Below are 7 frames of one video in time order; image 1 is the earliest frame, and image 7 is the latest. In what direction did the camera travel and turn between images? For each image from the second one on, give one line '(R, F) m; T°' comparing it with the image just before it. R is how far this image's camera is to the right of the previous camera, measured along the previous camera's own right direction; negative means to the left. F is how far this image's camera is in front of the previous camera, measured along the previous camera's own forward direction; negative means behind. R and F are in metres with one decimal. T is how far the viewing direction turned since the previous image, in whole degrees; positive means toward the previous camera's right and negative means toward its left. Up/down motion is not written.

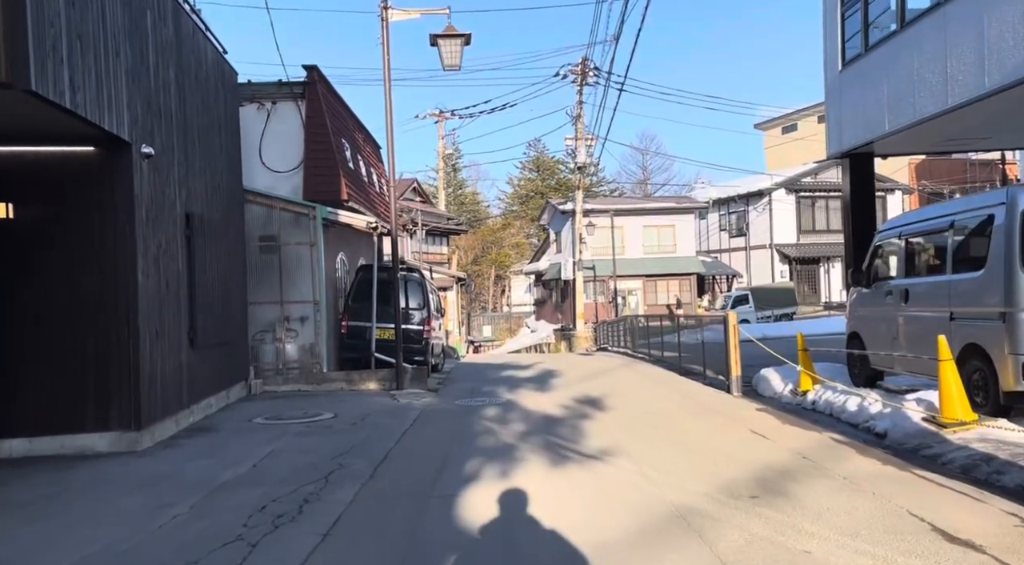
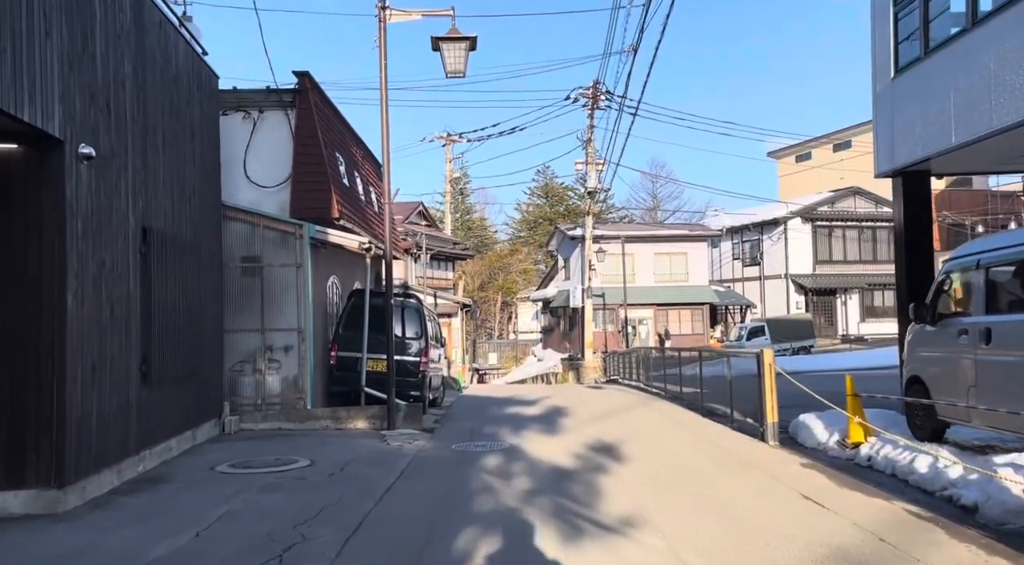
(0.0, +1.3) m; -1°
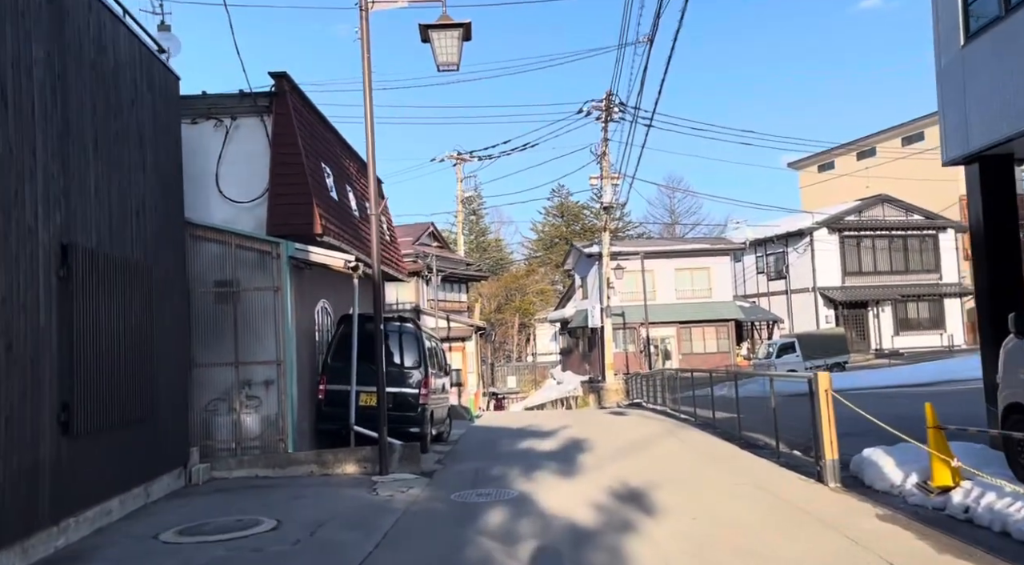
(+0.2, +1.5) m; -1°
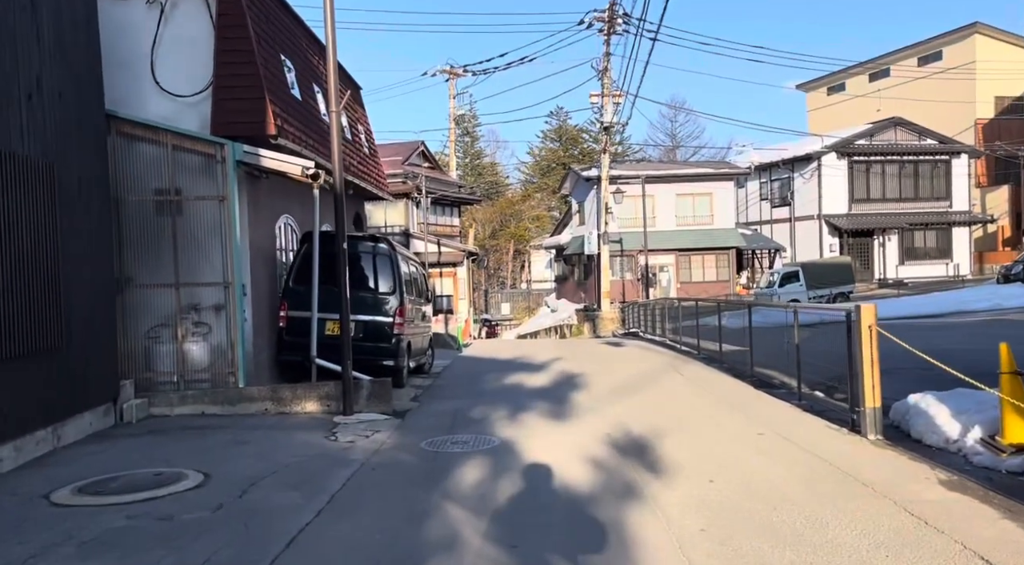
(+0.1, +1.5) m; 0°
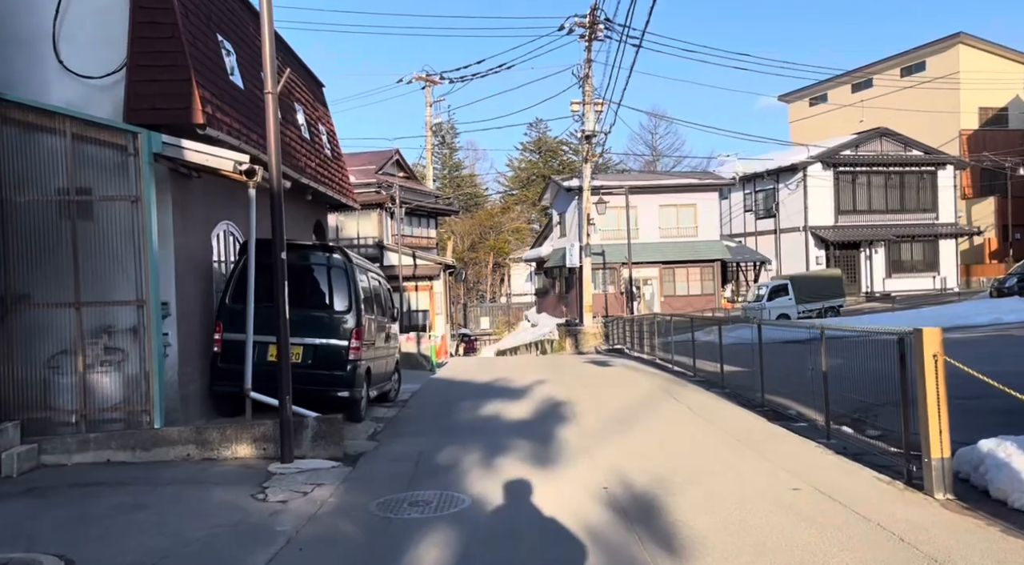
(+0.1, +1.5) m; +2°
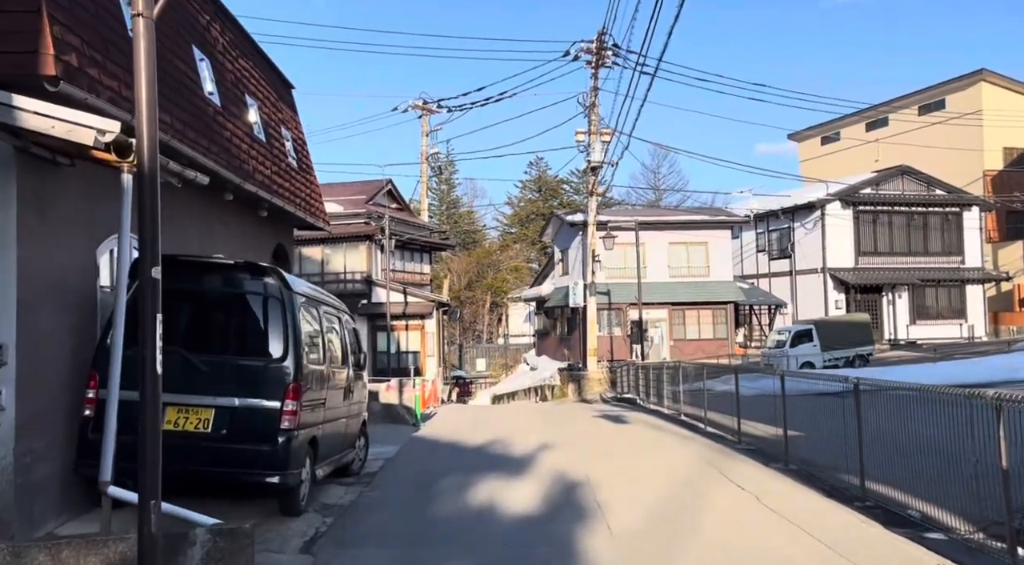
(-0.1, +2.8) m; 0°
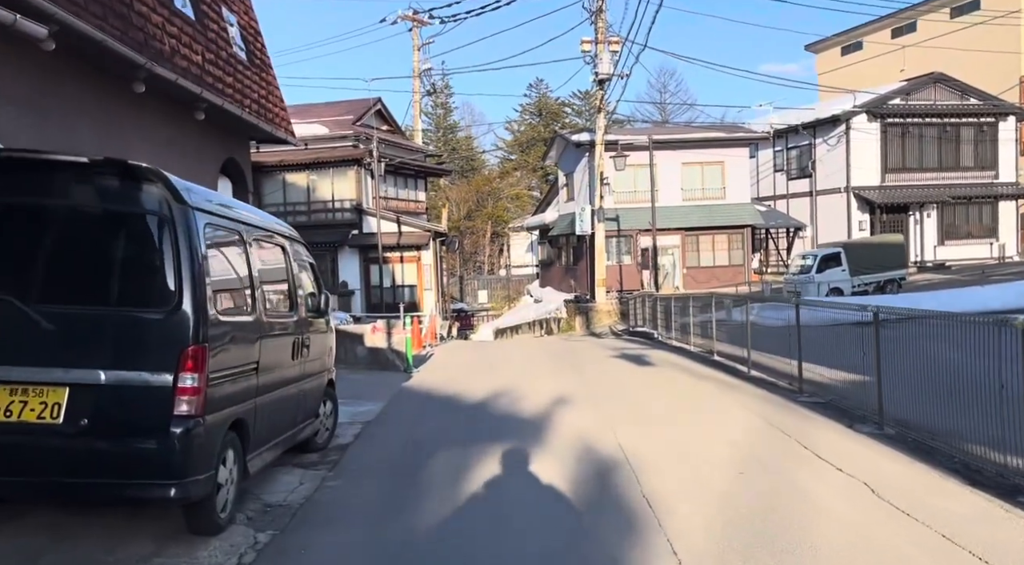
(-0.1, +2.4) m; 0°
